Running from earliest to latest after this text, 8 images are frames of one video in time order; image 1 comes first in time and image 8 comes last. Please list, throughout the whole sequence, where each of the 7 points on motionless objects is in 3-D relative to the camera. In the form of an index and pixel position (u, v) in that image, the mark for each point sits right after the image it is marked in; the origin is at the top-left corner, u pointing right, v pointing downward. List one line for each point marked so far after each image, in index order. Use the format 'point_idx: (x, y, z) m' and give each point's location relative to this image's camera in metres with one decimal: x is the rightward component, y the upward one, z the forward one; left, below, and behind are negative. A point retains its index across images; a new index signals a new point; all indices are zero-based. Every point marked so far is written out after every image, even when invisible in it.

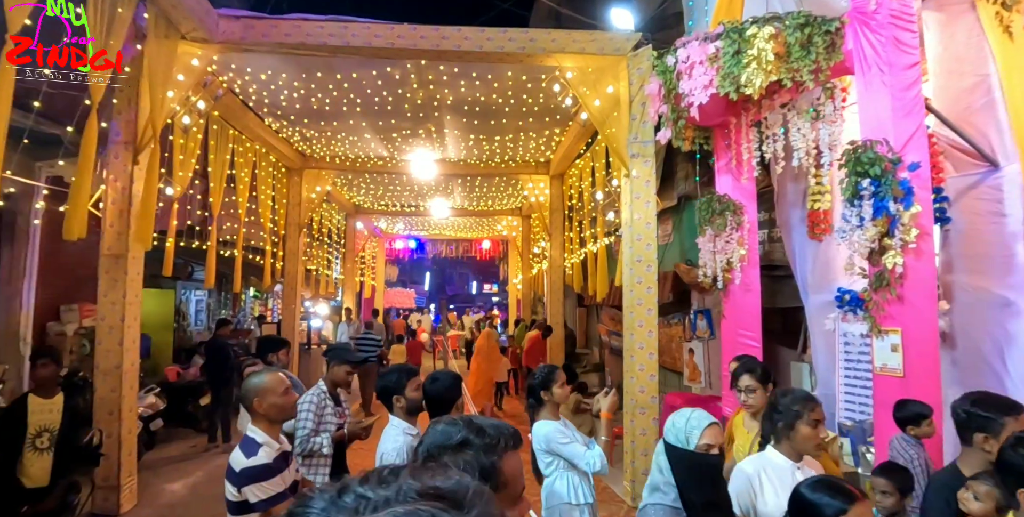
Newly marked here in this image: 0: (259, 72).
0: (-2.5, +1.8, +5.5) m
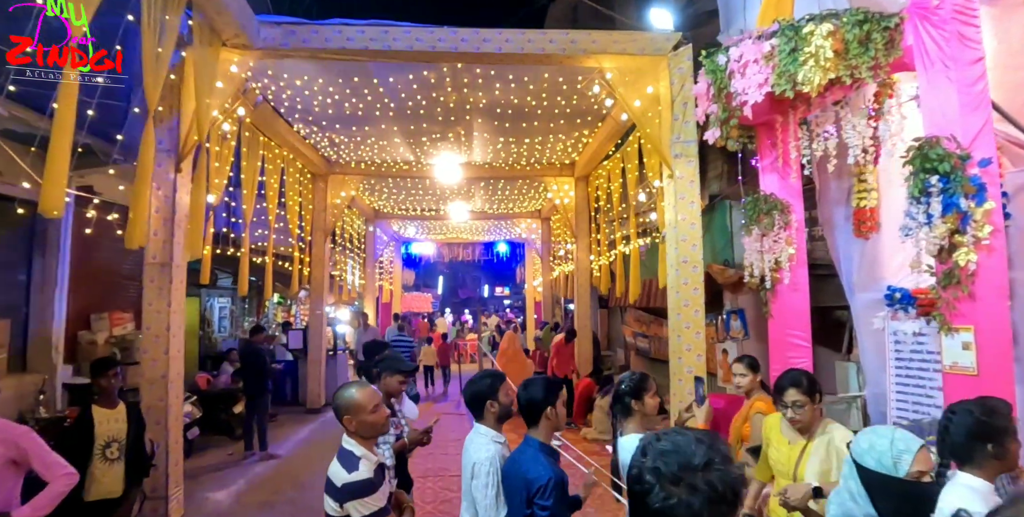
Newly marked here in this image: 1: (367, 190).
0: (-2.1, +1.8, +5.5) m
1: (-2.7, +1.3, +10.3) m
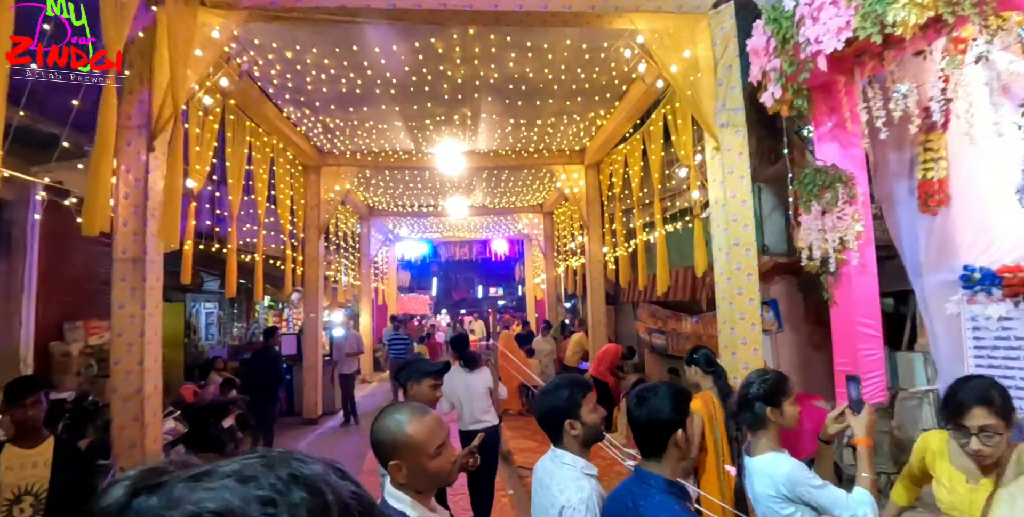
0: (-2.0, +1.8, +4.8) m
1: (-2.6, +1.3, +9.6) m
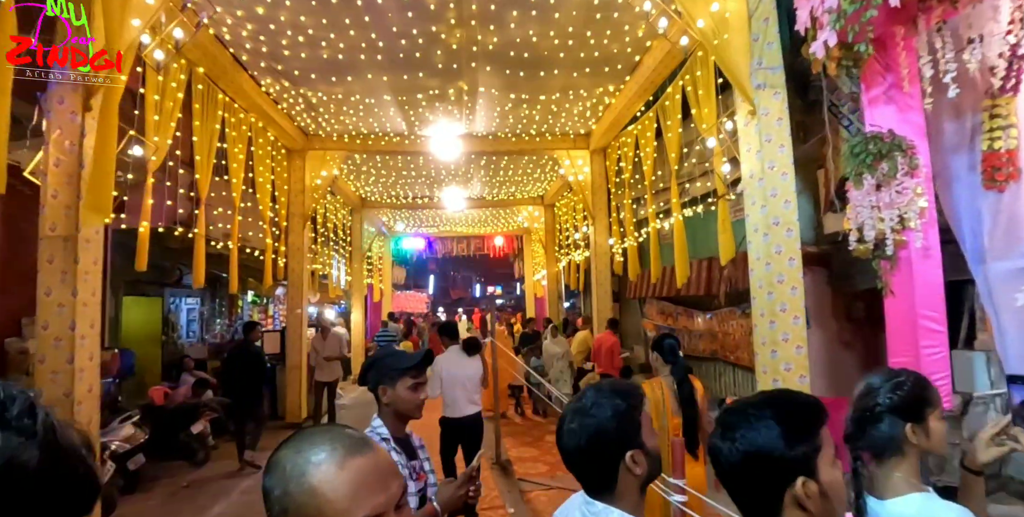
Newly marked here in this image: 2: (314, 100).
0: (-1.9, +1.9, +4.2) m
1: (-2.6, +1.4, +9.0) m
2: (-2.2, +1.8, +6.1) m
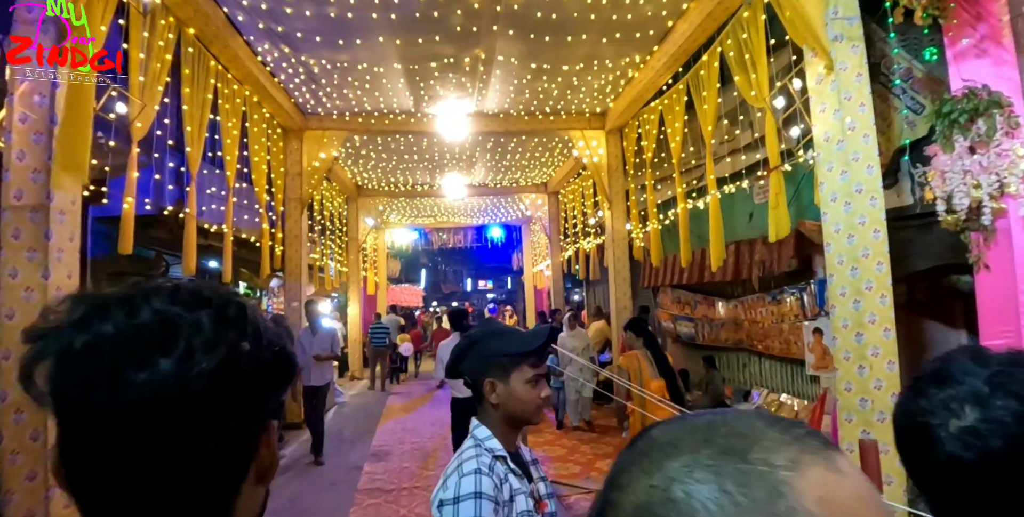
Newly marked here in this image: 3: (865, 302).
0: (-1.7, +2.1, +3.7) m
1: (-2.5, +1.6, +8.5) m
2: (-2.0, +1.9, +5.6) m
3: (+2.0, -0.3, +3.2) m
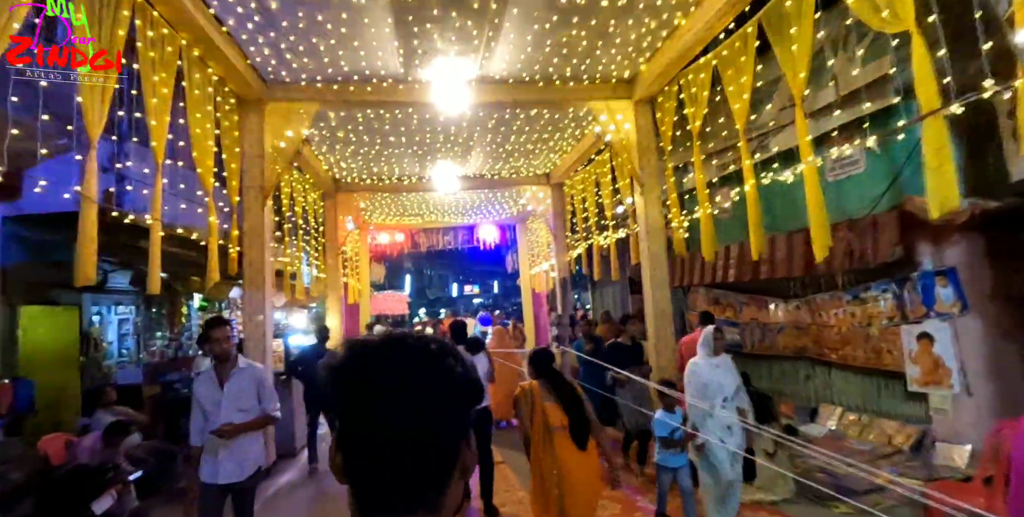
0: (-1.5, +2.1, +2.3) m
1: (-2.4, +1.6, +7.1) m
2: (-1.8, +1.9, +4.2) m
3: (+2.3, -0.1, +1.9) m
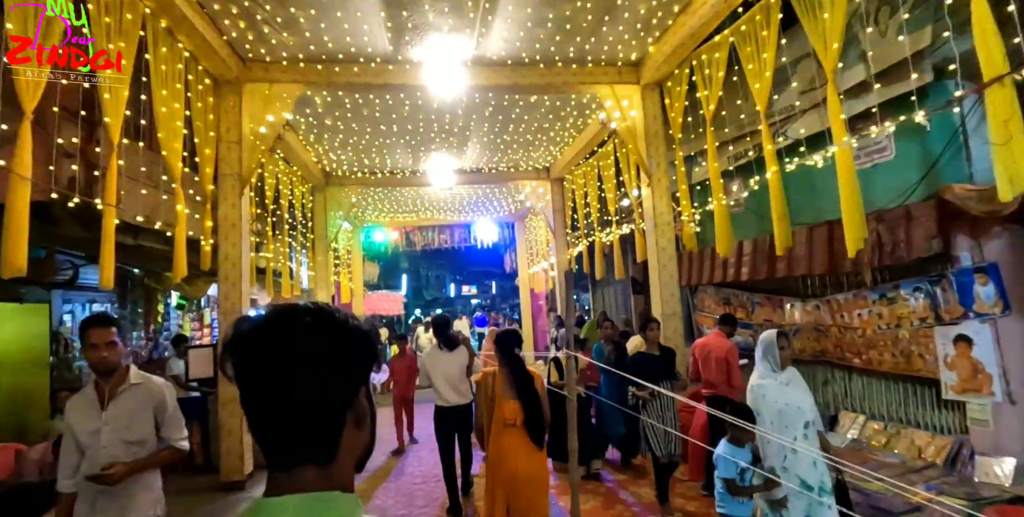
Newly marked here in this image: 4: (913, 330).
0: (-1.5, +2.2, +1.9) m
1: (-2.4, +1.6, +6.6) m
2: (-1.8, +2.0, +3.8) m
3: (+2.3, -0.1, +1.5) m
4: (+3.3, -0.6, +4.6) m
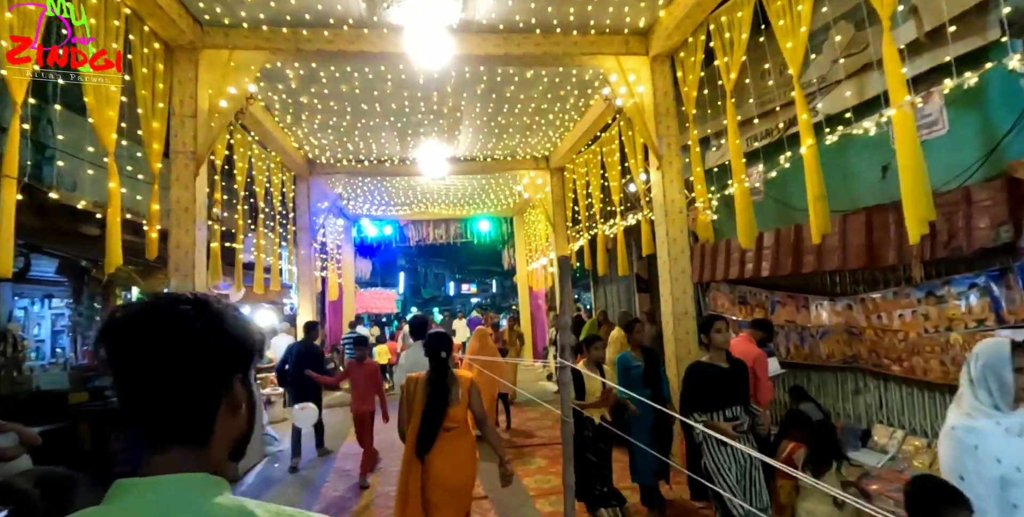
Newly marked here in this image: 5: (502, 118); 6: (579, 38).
0: (-1.6, +2.2, +1.3) m
1: (-2.5, +1.7, +6.0) m
2: (-1.9, +2.0, +3.1) m
3: (+2.2, 0.0, +0.8) m
4: (+3.2, -0.5, +3.9) m
5: (-0.1, +1.8, +7.0) m
6: (+0.6, +2.1, +5.2) m
